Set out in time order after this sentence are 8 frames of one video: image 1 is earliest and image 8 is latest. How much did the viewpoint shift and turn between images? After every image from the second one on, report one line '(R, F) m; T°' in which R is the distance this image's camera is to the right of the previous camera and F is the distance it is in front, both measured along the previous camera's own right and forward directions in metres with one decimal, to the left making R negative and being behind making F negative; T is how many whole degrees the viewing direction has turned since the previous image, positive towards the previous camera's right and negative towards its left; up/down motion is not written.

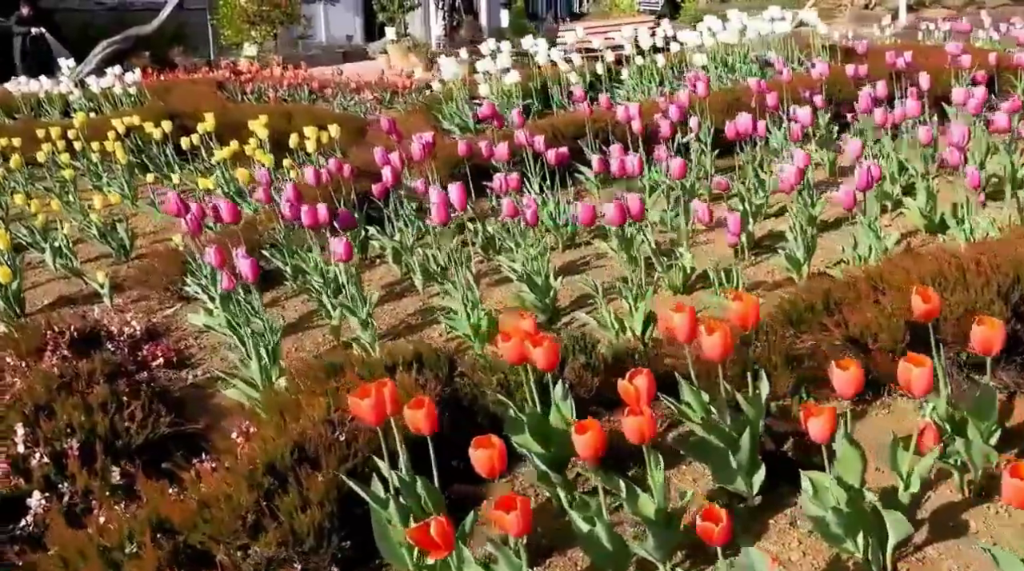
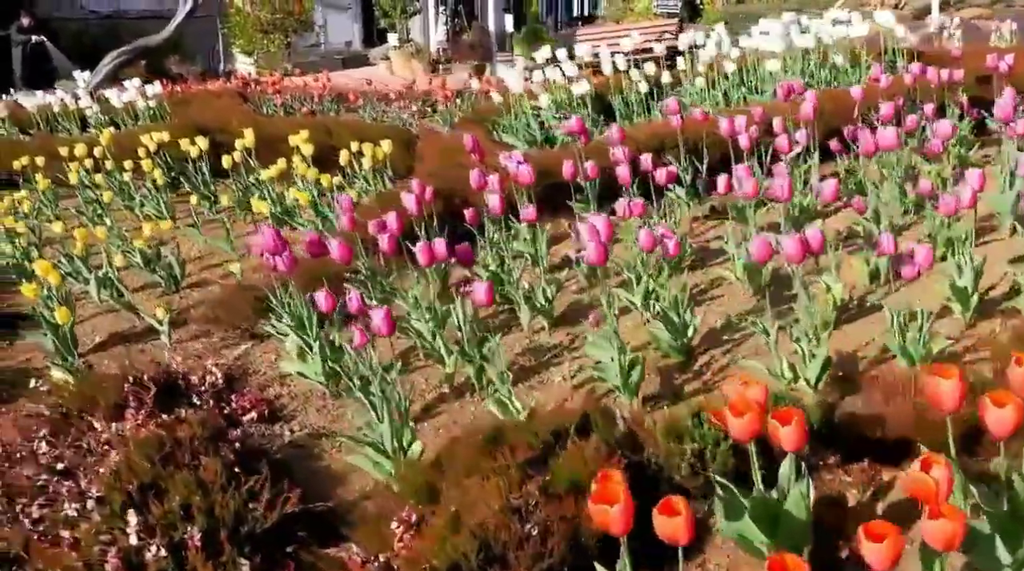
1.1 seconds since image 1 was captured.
(-0.5, +0.4) m; 0°
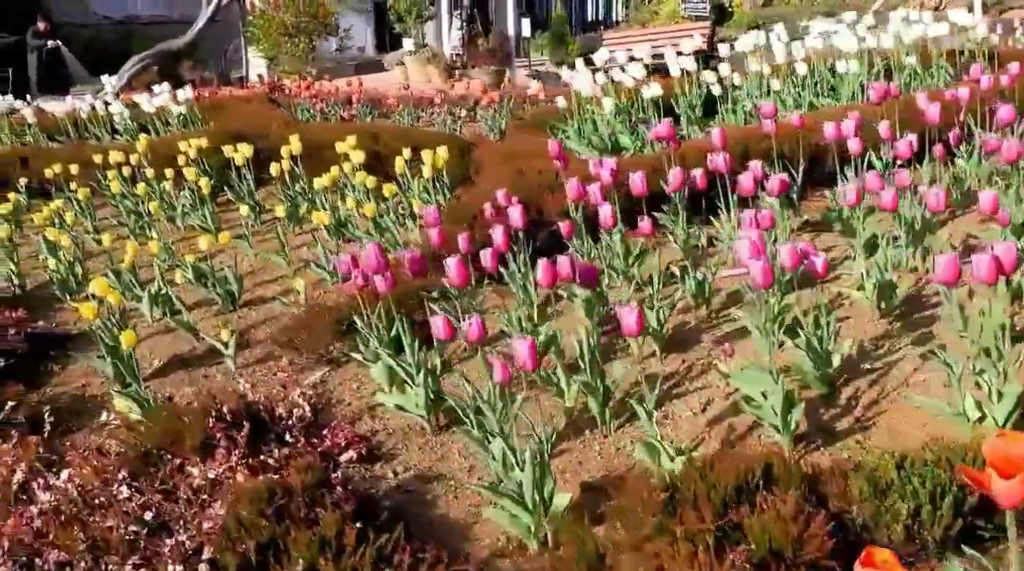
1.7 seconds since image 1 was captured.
(-0.4, +0.4) m; 0°
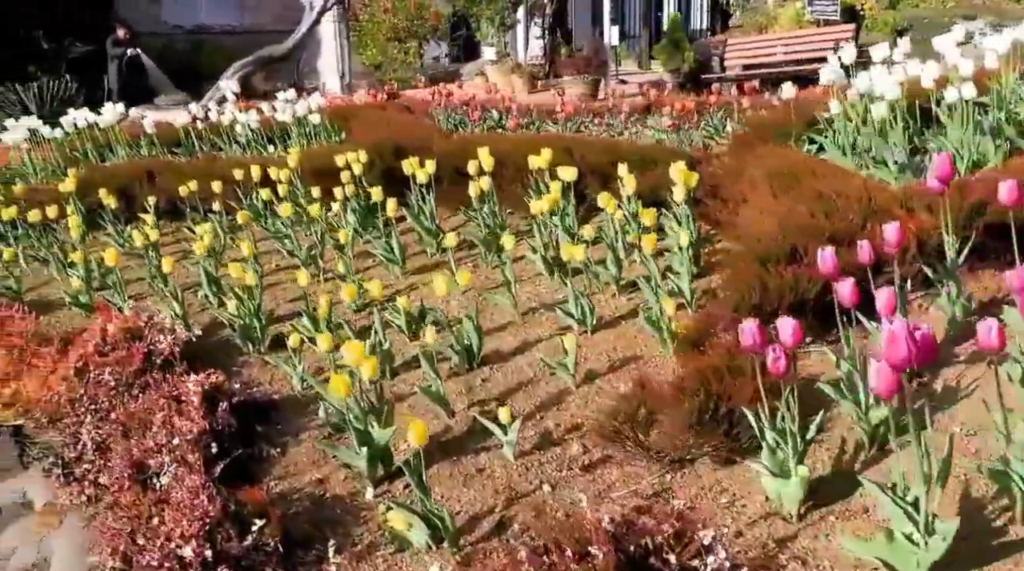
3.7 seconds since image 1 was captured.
(-1.0, +1.1) m; -3°
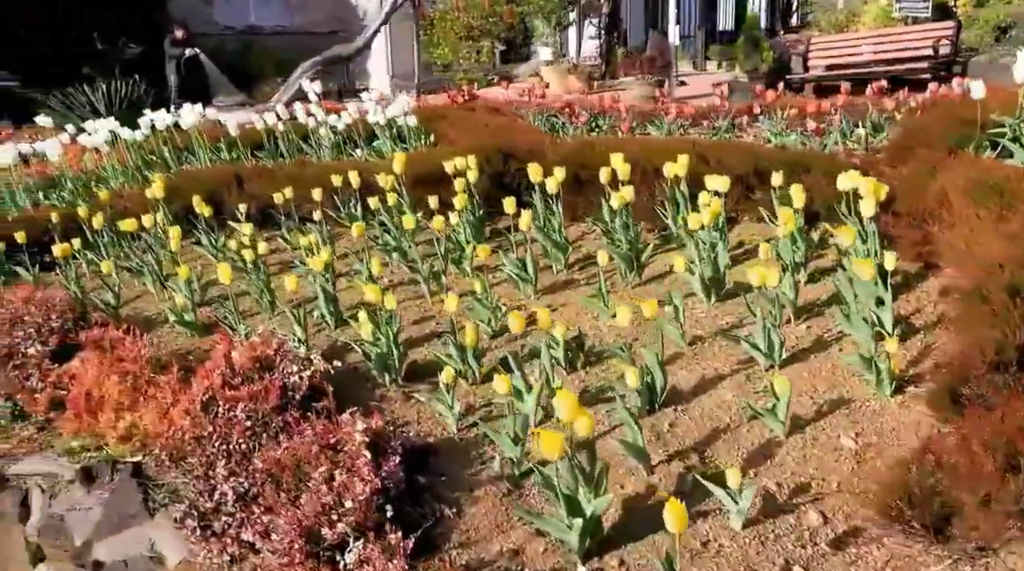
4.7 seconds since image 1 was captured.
(-0.5, +0.5) m; -2°
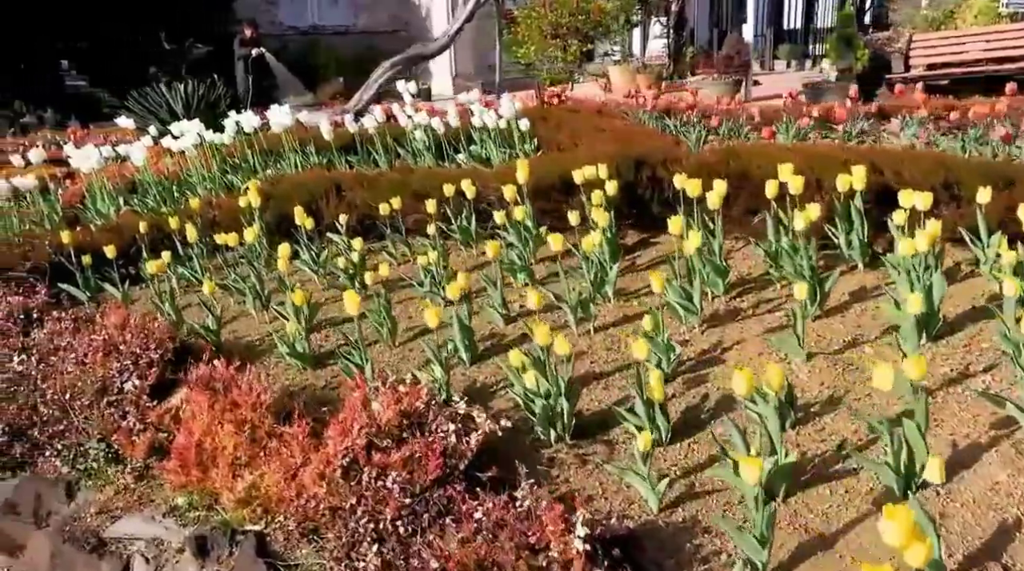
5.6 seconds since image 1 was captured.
(-0.5, +0.7) m; -3°
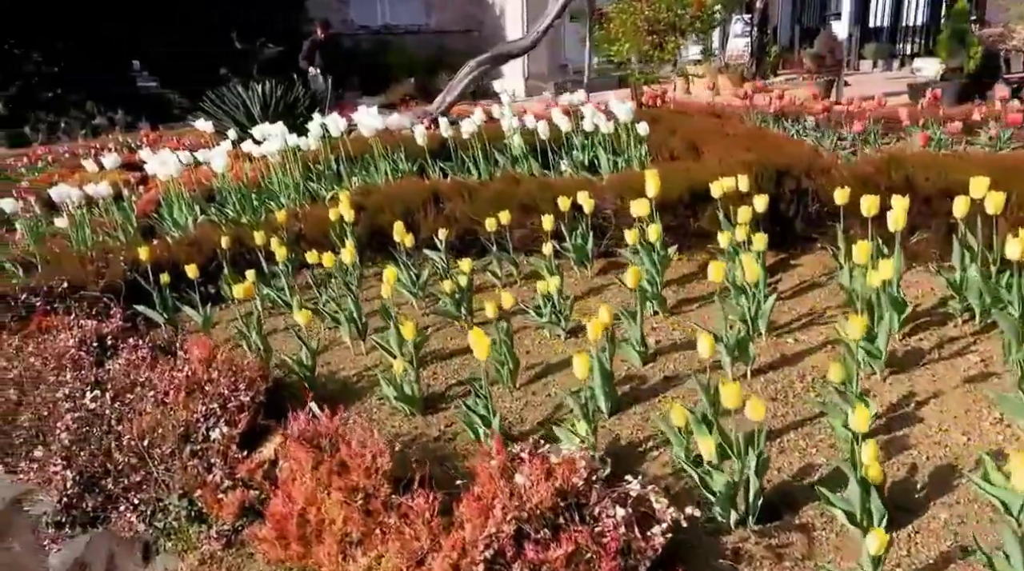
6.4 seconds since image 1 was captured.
(-0.3, +0.7) m; -3°
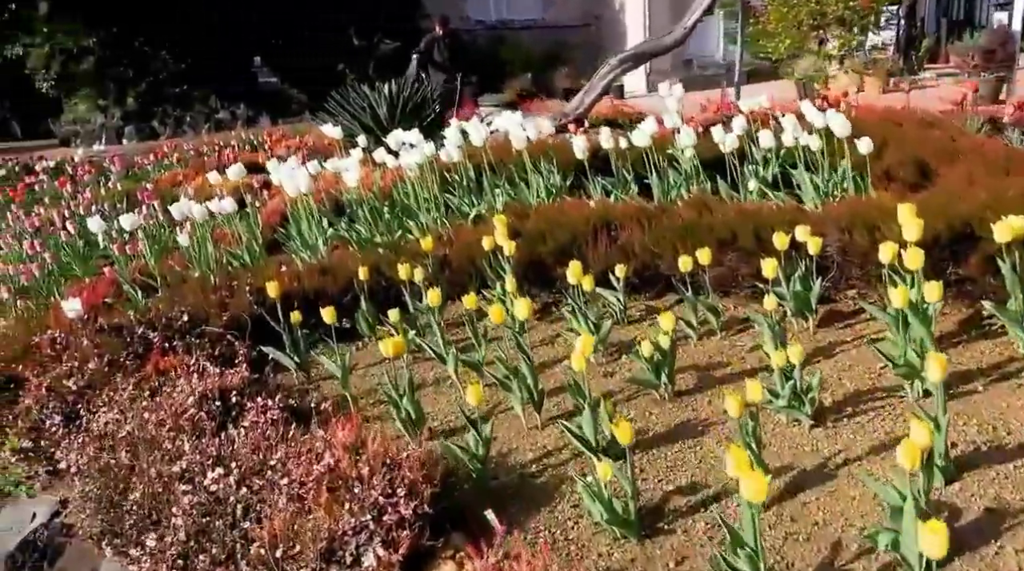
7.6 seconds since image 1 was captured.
(-0.4, +1.0) m; -6°
